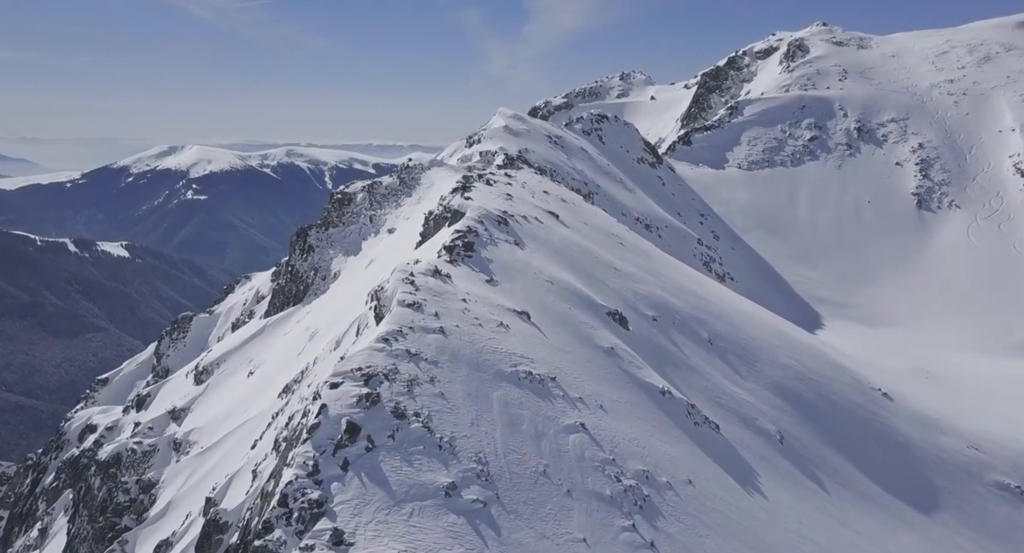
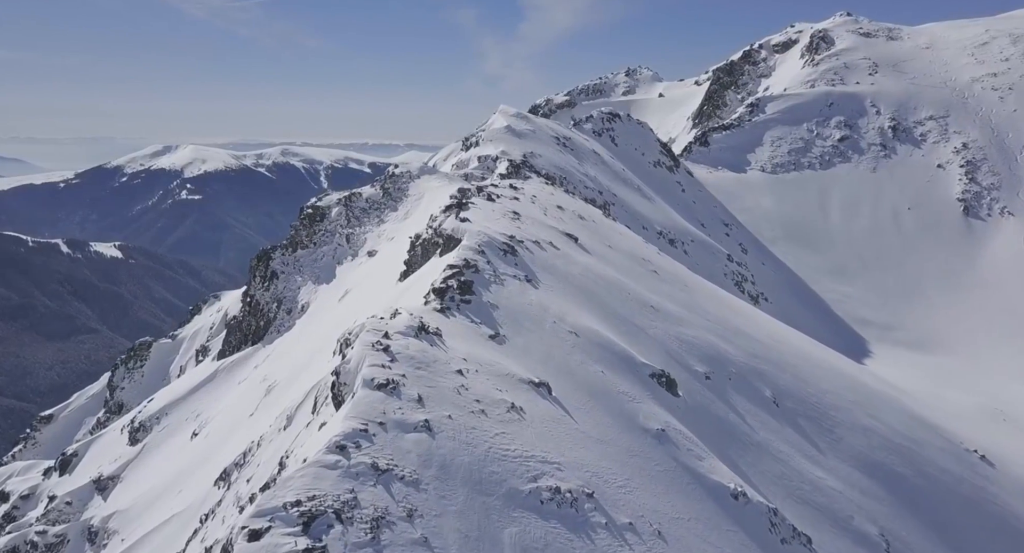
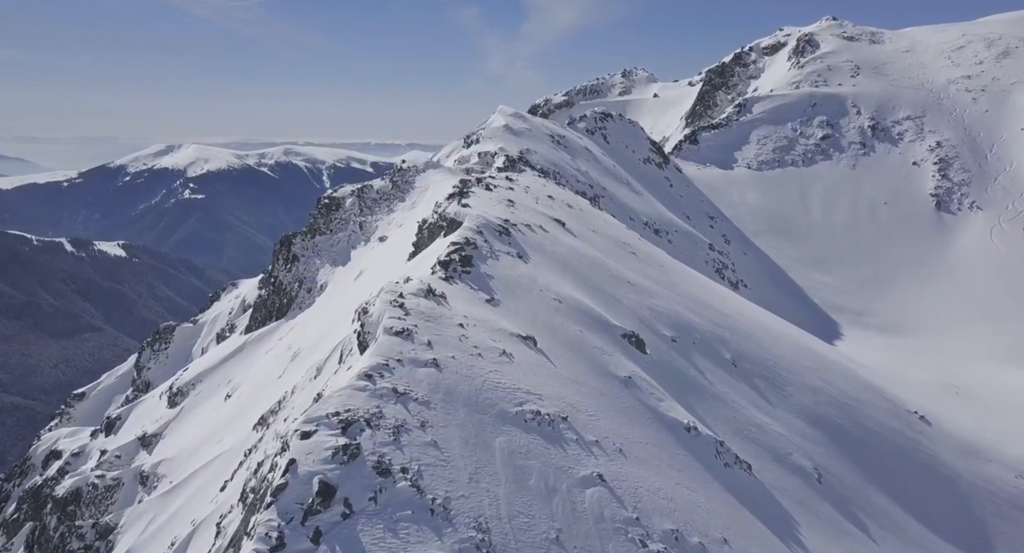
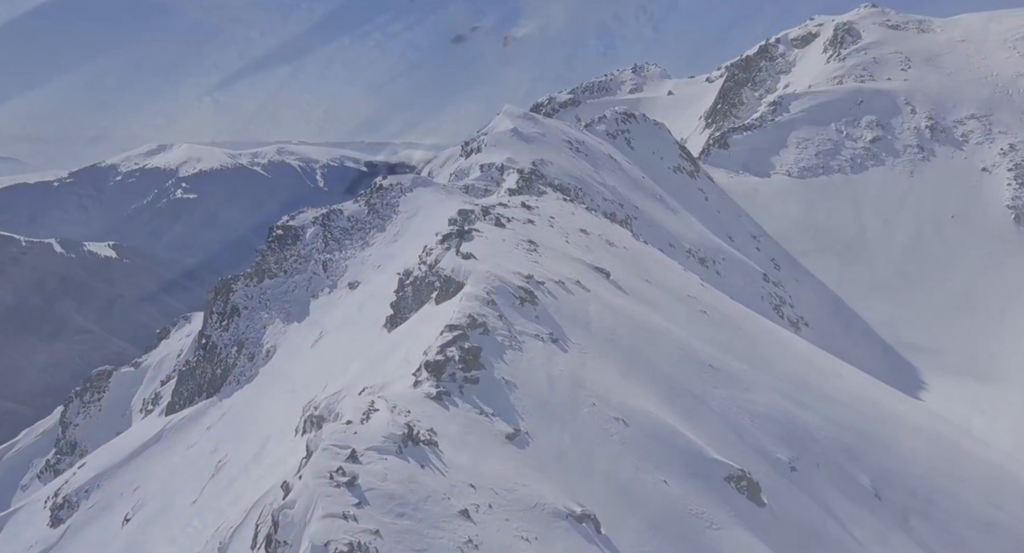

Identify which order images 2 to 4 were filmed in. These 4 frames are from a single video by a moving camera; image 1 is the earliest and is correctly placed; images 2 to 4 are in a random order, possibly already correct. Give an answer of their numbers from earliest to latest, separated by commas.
3, 2, 4
